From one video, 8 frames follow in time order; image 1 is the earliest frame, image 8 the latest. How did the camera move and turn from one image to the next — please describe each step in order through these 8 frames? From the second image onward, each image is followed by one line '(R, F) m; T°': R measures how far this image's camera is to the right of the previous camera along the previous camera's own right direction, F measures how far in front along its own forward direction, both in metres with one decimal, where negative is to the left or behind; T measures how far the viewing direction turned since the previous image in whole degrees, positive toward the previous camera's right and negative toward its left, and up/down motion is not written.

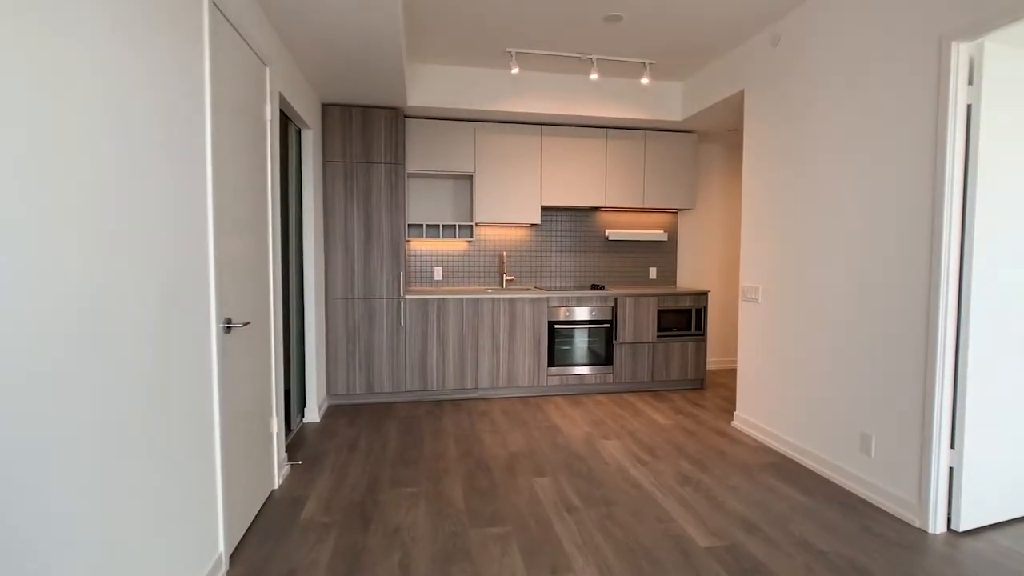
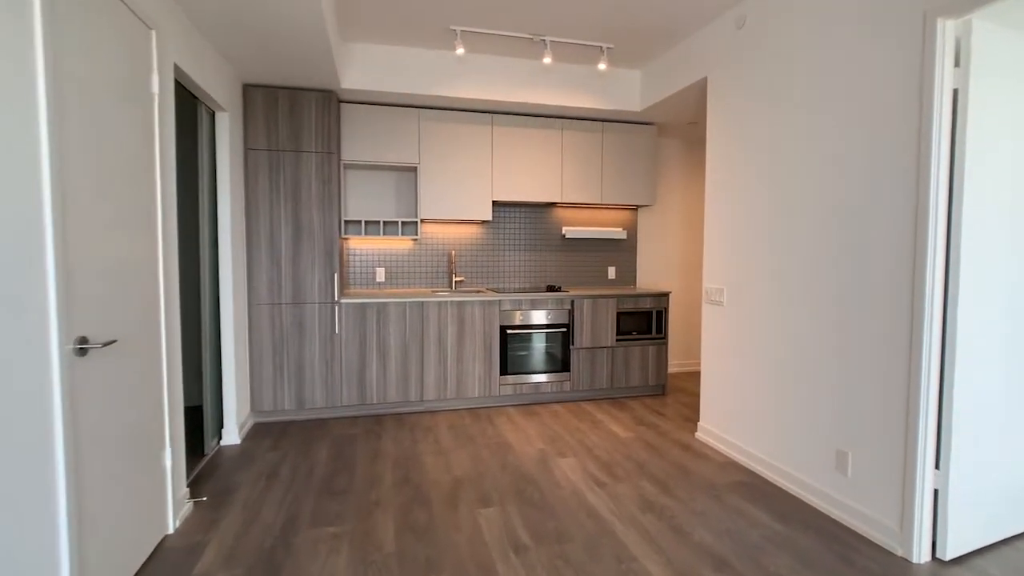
(+0.1, +0.4) m; +4°
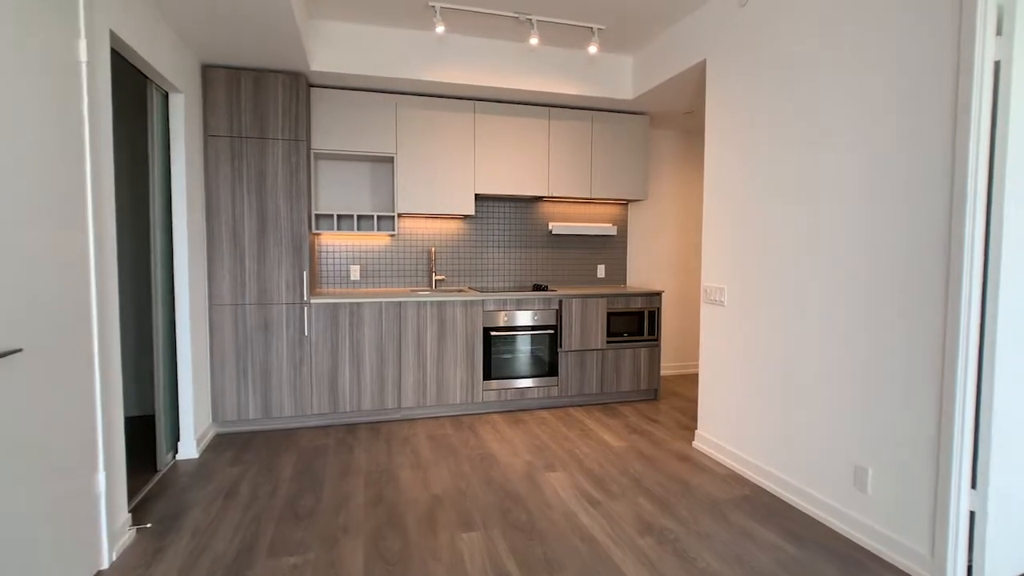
(0.0, +0.3) m; +2°
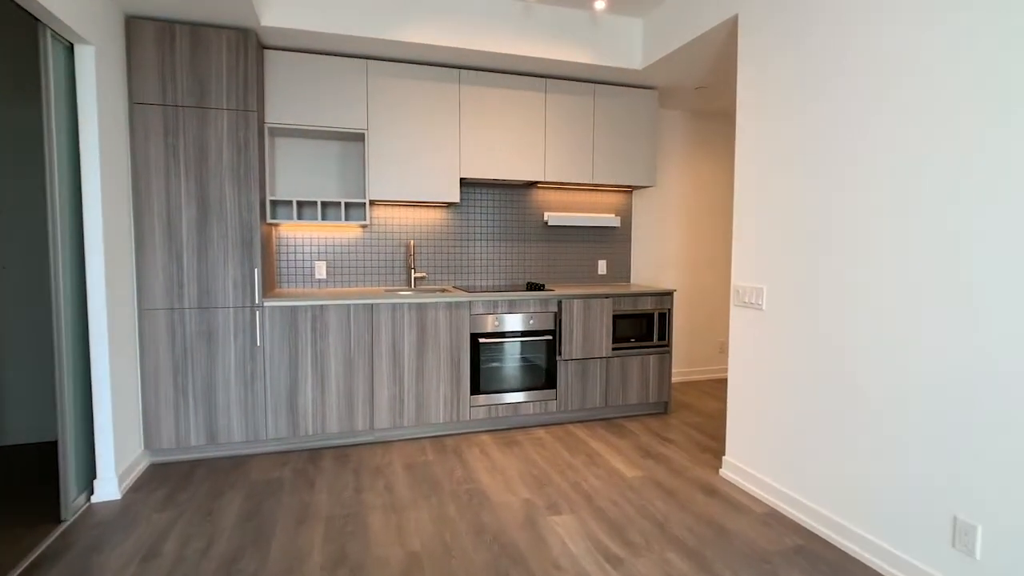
(-0.1, +0.6) m; +2°
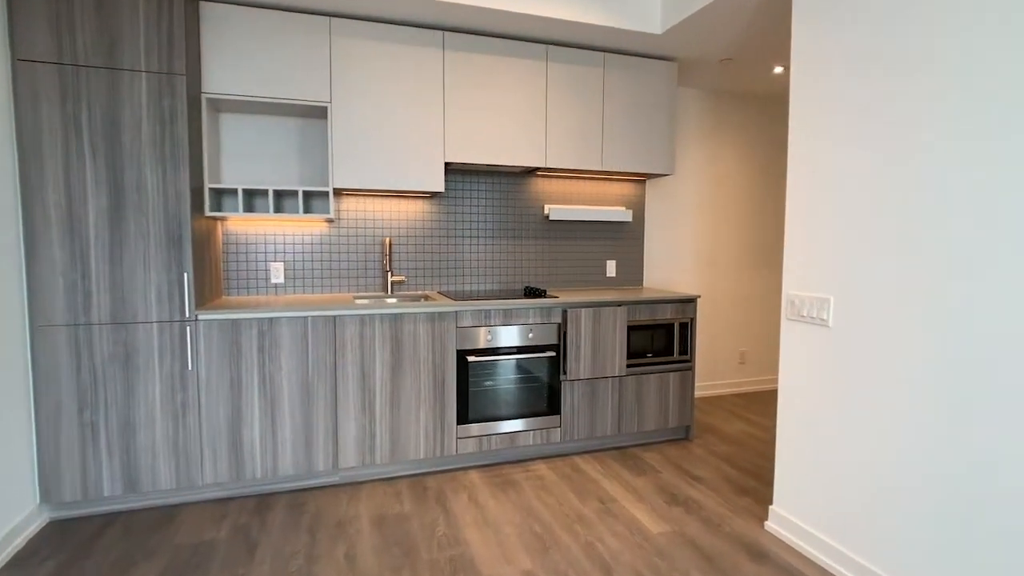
(0.0, +0.6) m; +1°
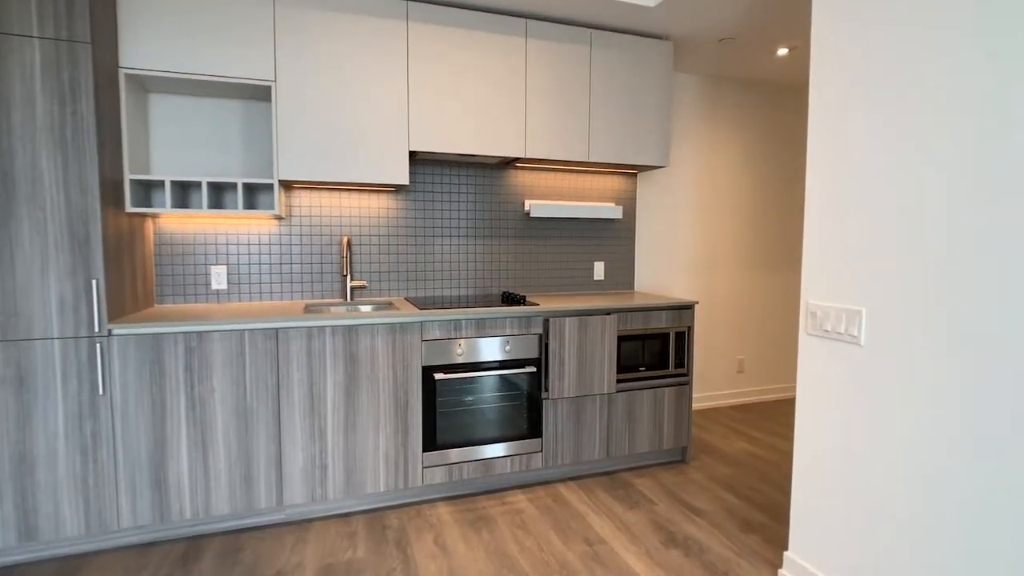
(+0.1, +0.4) m; +1°
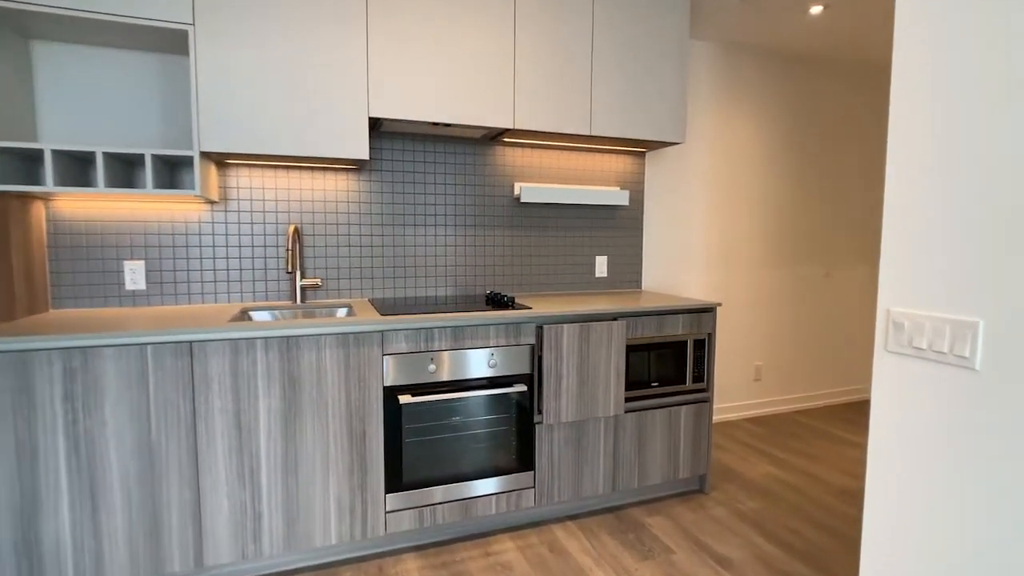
(0.0, +0.5) m; +1°
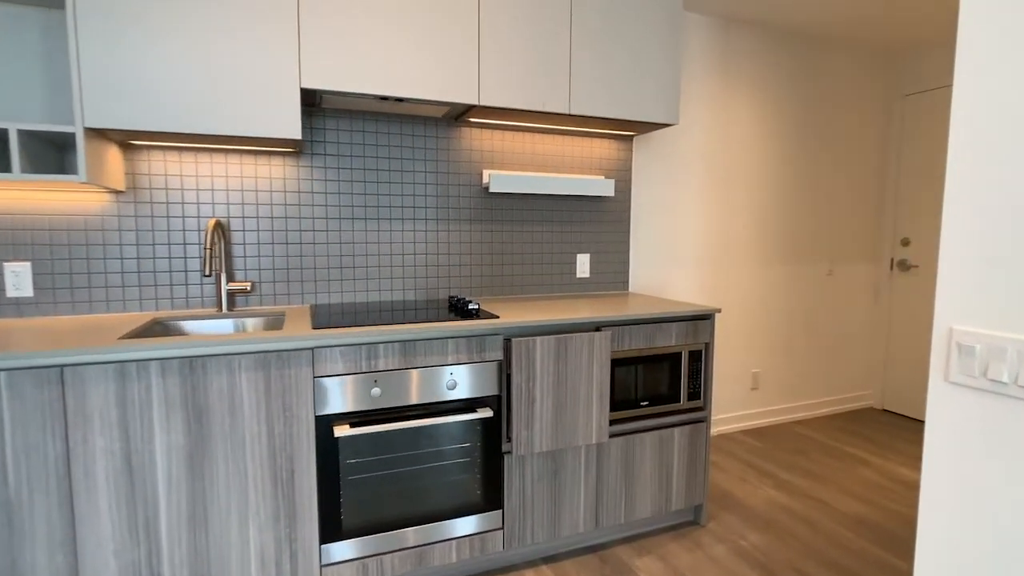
(+0.1, +0.4) m; +1°
